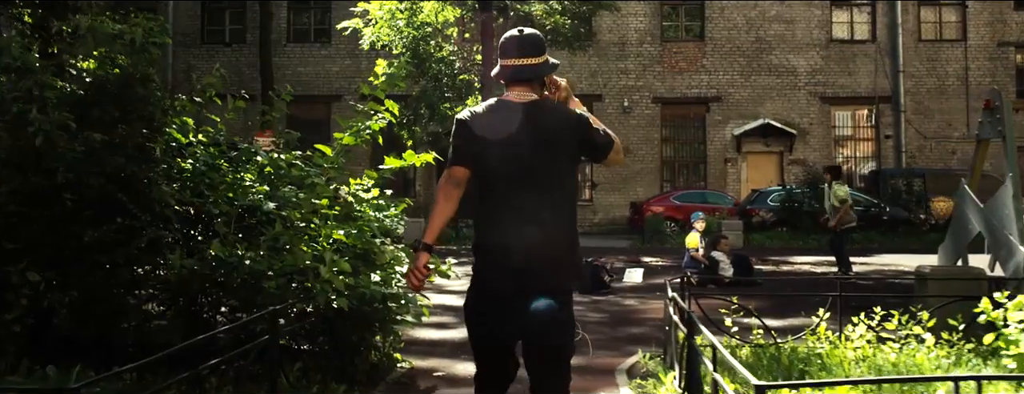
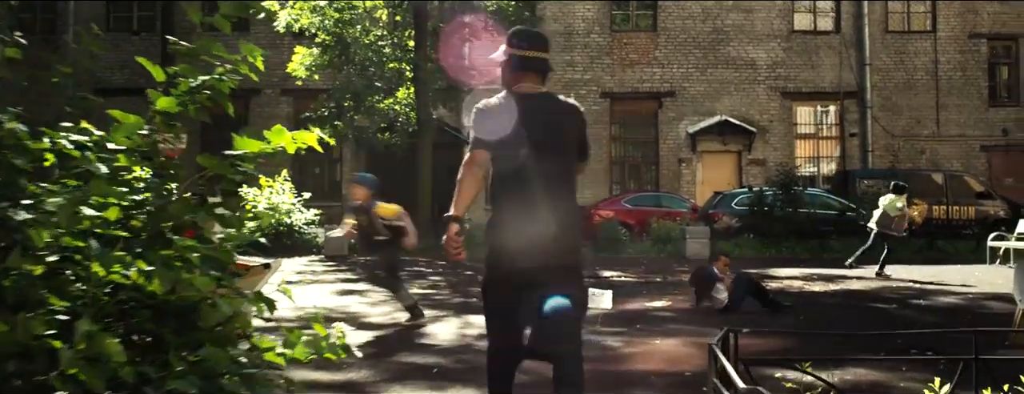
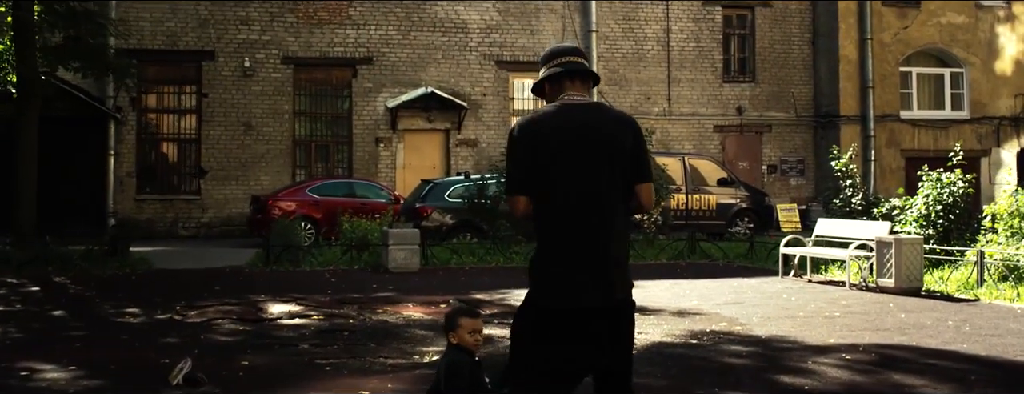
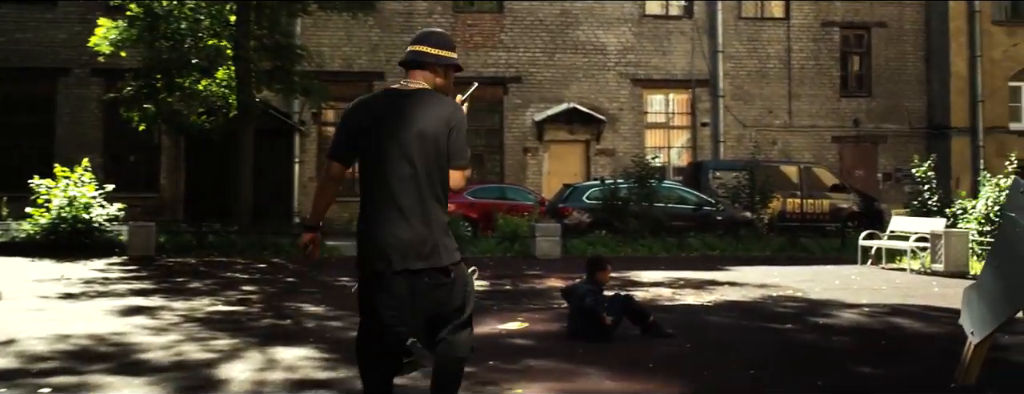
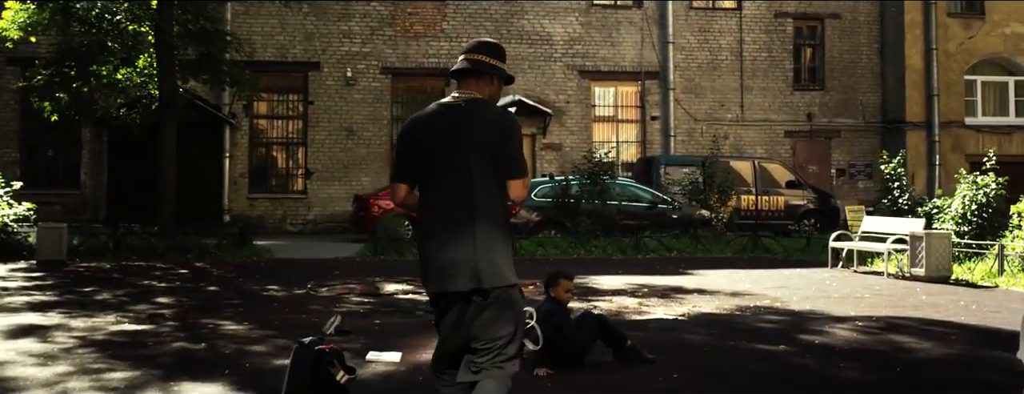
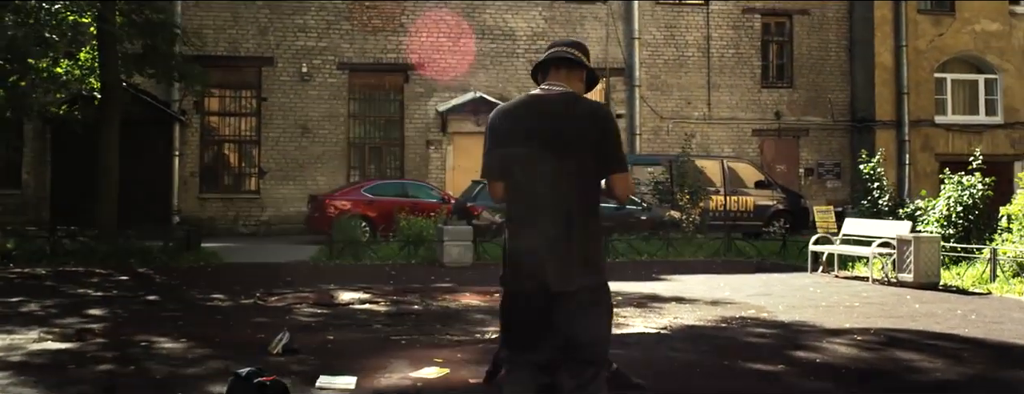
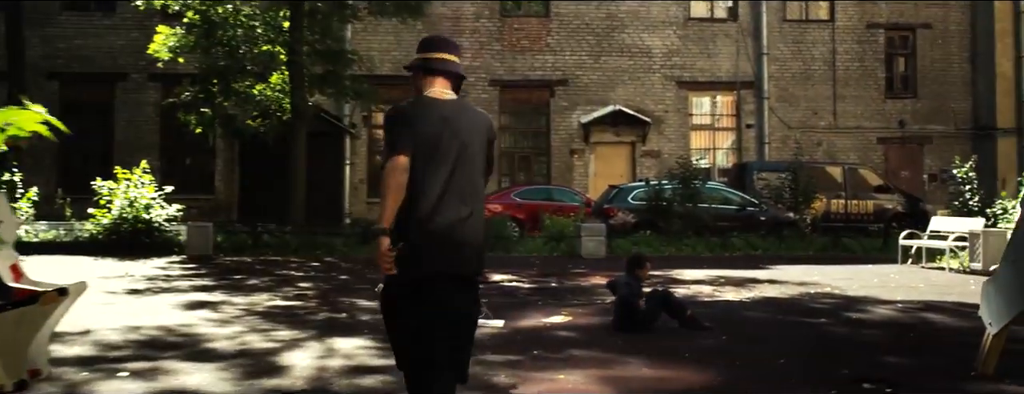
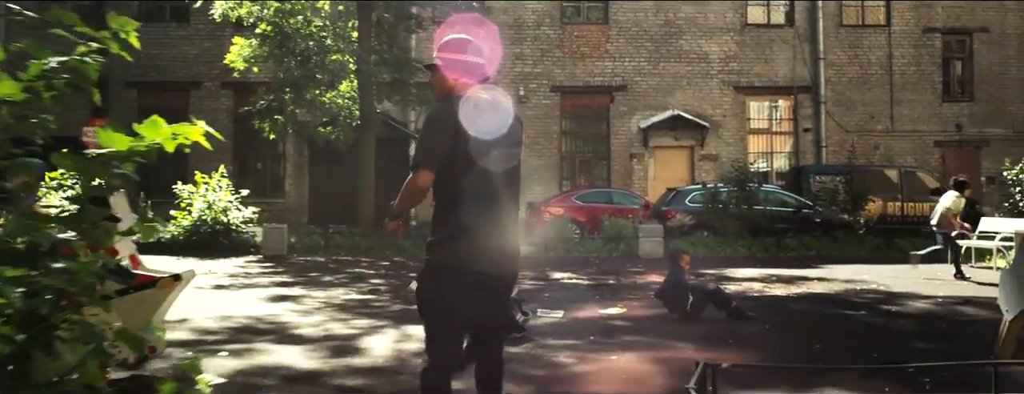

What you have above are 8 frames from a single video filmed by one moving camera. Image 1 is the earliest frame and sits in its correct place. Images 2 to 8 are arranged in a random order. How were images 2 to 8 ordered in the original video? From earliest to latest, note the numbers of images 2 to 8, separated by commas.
2, 8, 7, 4, 5, 6, 3
